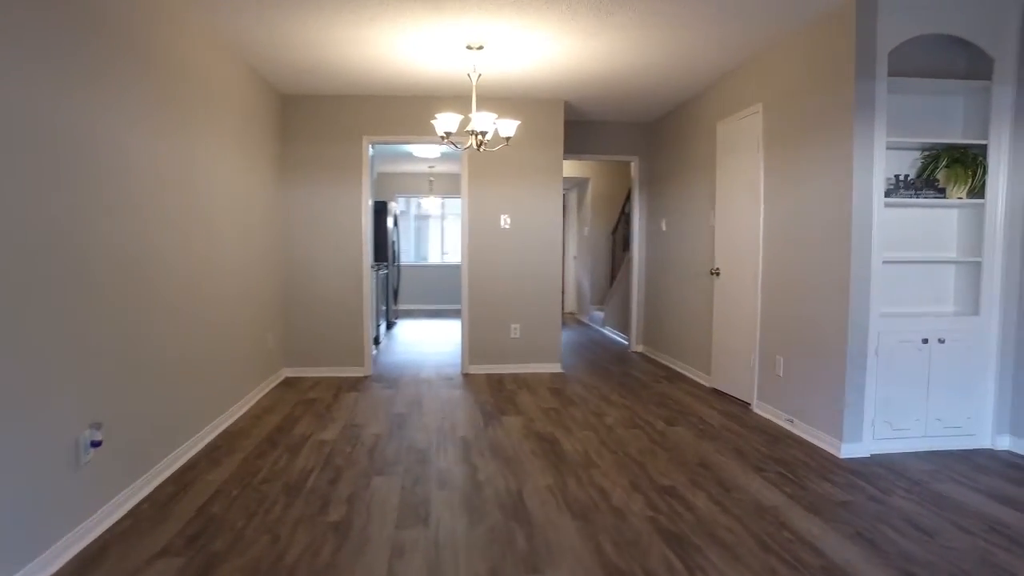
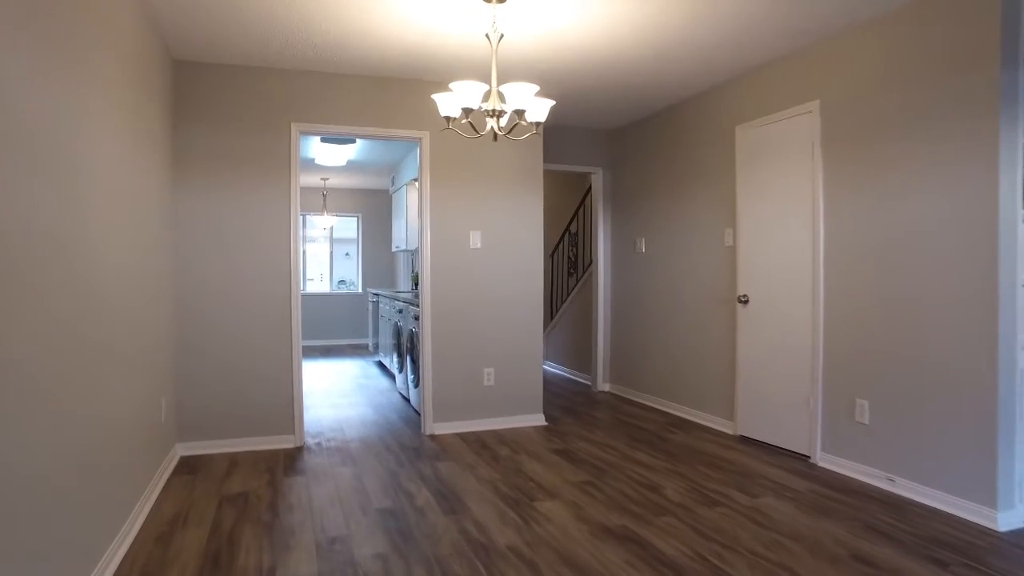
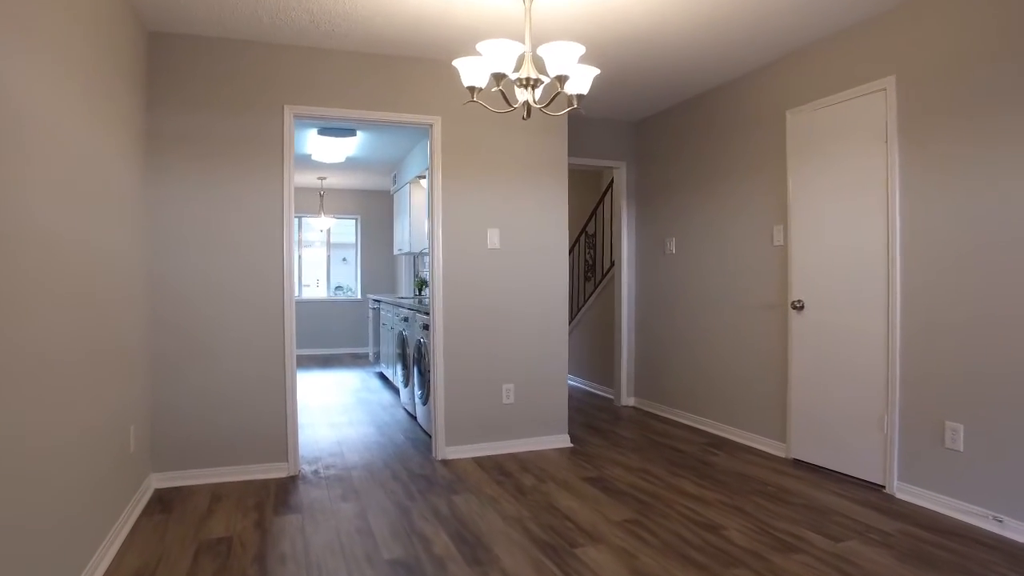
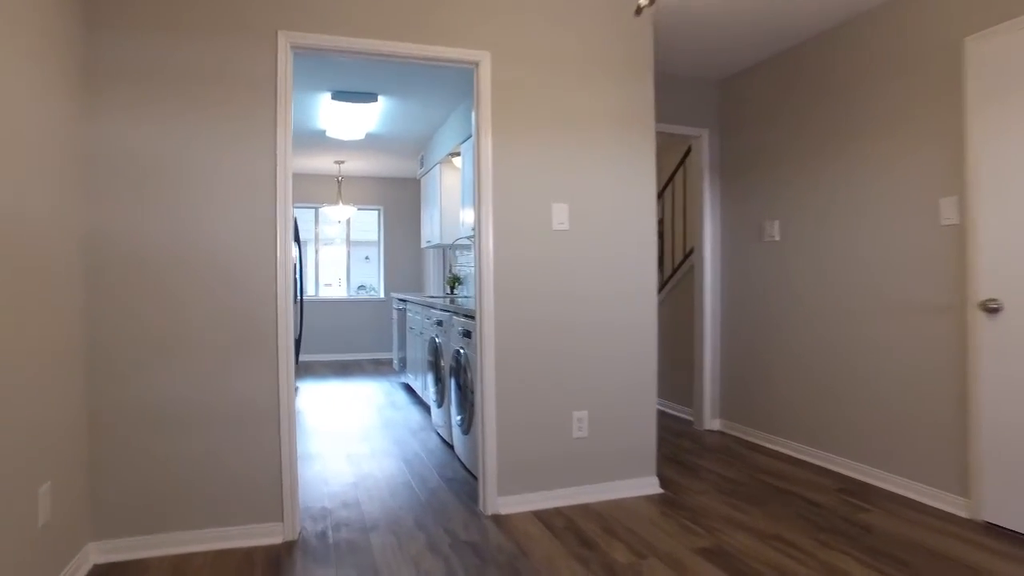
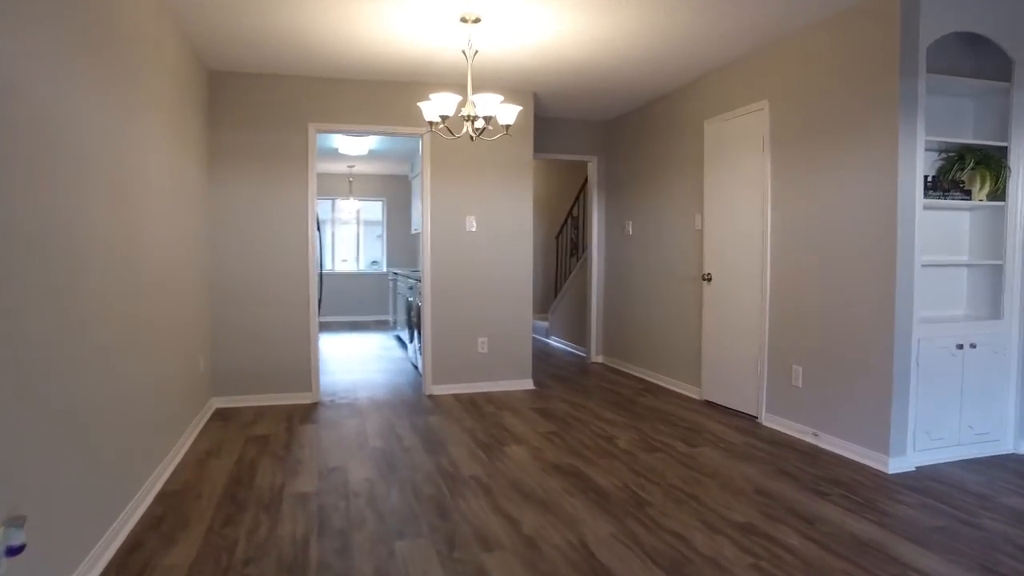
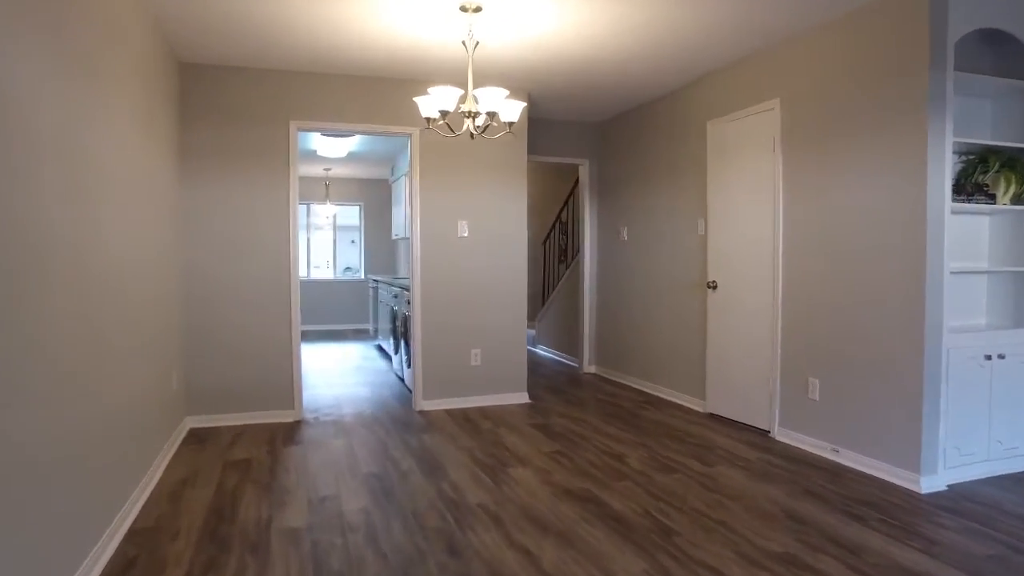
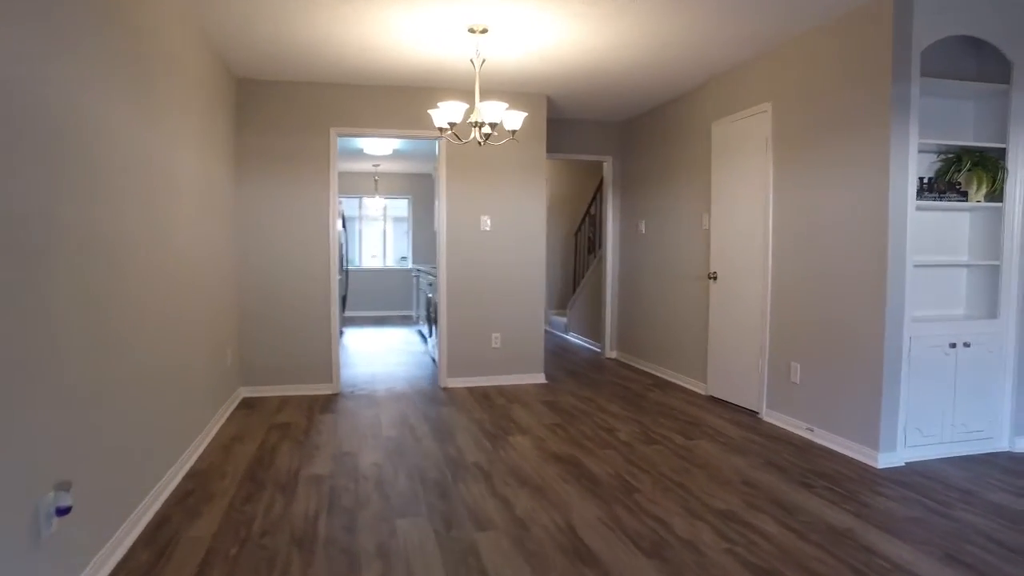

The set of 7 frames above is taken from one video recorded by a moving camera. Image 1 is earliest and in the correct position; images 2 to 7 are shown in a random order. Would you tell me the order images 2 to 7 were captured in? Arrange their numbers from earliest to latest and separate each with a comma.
7, 5, 6, 2, 3, 4
